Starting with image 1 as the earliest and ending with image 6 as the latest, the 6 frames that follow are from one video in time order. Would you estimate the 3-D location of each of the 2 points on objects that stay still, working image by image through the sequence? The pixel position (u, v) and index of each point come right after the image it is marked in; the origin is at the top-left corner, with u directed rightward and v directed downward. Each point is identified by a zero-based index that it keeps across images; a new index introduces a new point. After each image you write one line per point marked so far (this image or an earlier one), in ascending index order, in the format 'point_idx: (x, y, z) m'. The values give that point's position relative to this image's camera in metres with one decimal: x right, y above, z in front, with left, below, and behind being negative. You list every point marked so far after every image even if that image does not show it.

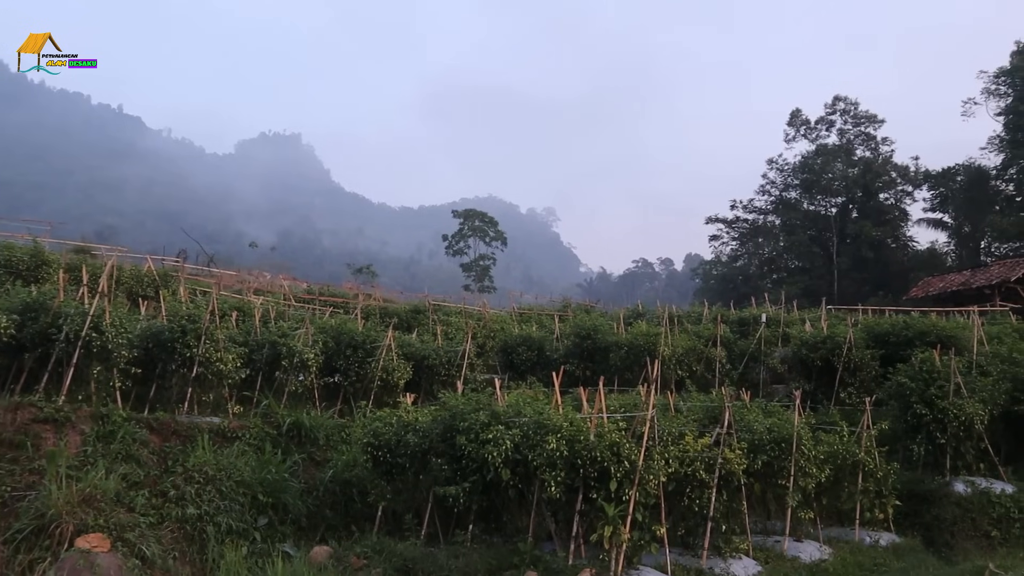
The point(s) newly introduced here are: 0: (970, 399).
0: (+5.0, -1.2, +9.8) m
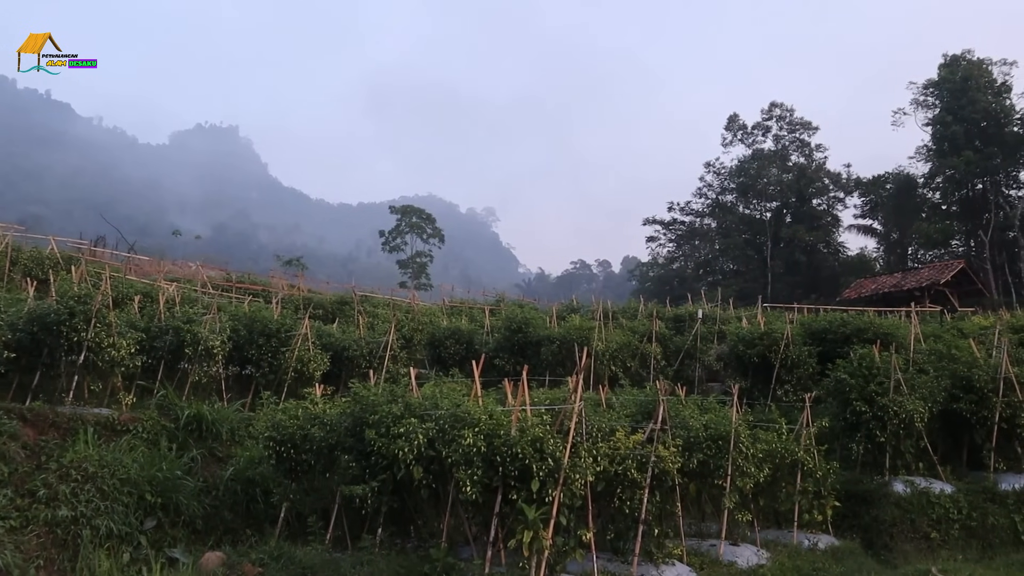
0: (+4.2, -1.1, +9.4) m
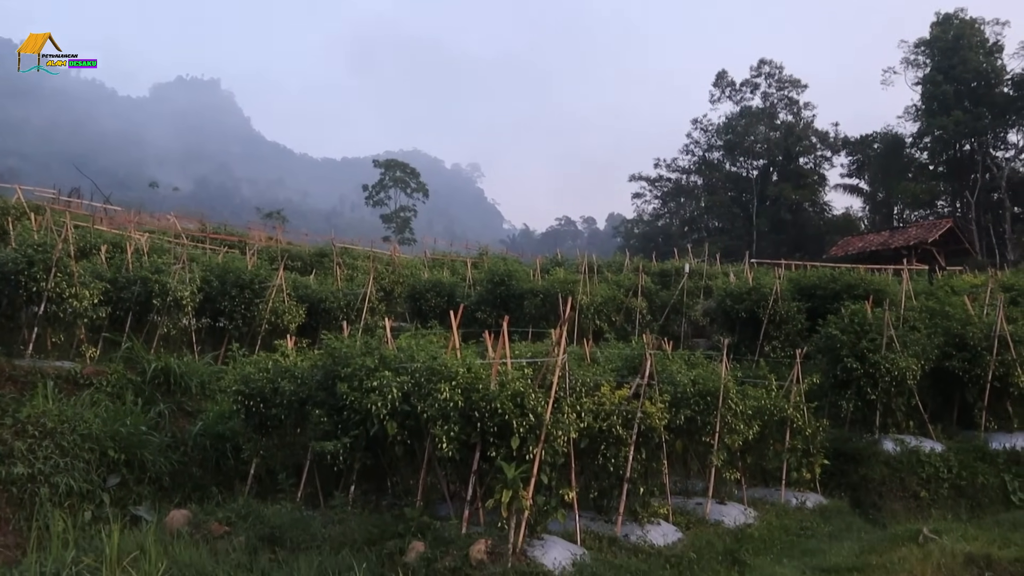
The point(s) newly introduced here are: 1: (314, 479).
0: (+4.0, -0.7, +9.2) m
1: (-1.6, -1.6, +7.3) m
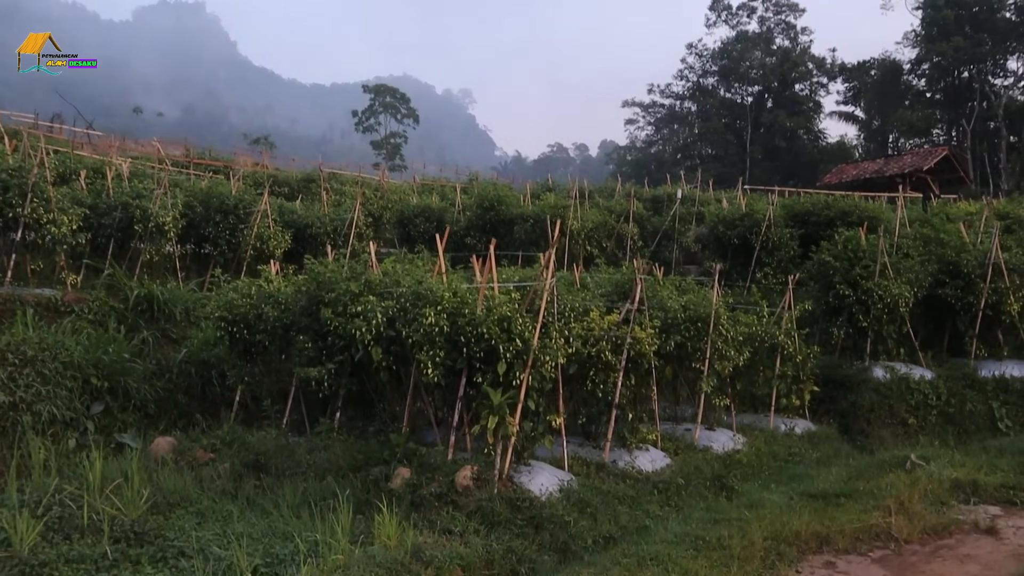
0: (+3.9, +0.1, +9.0) m
1: (-1.7, -0.9, +7.2) m
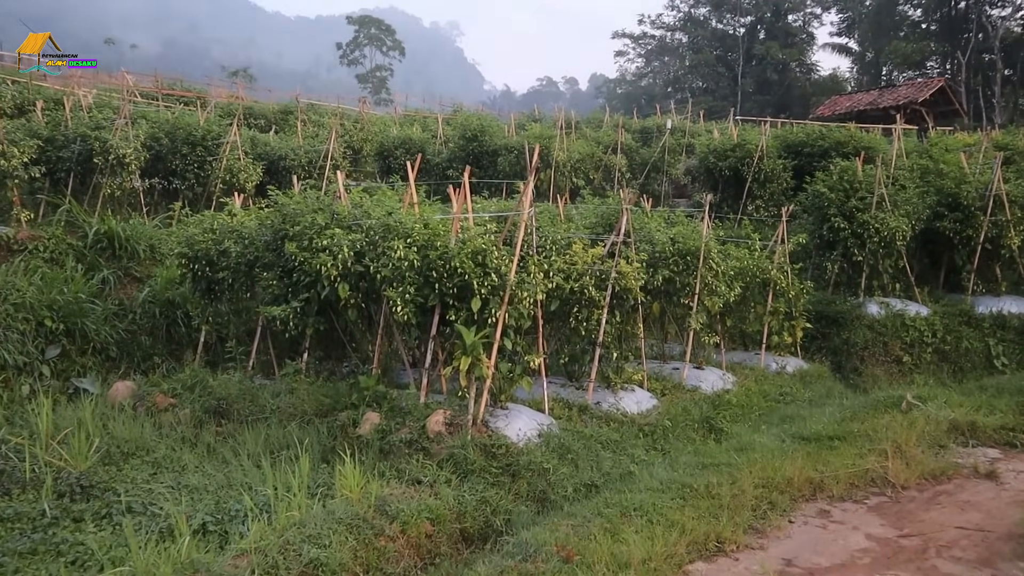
0: (+3.7, +0.7, +8.7) m
1: (-1.9, -0.4, +6.8) m
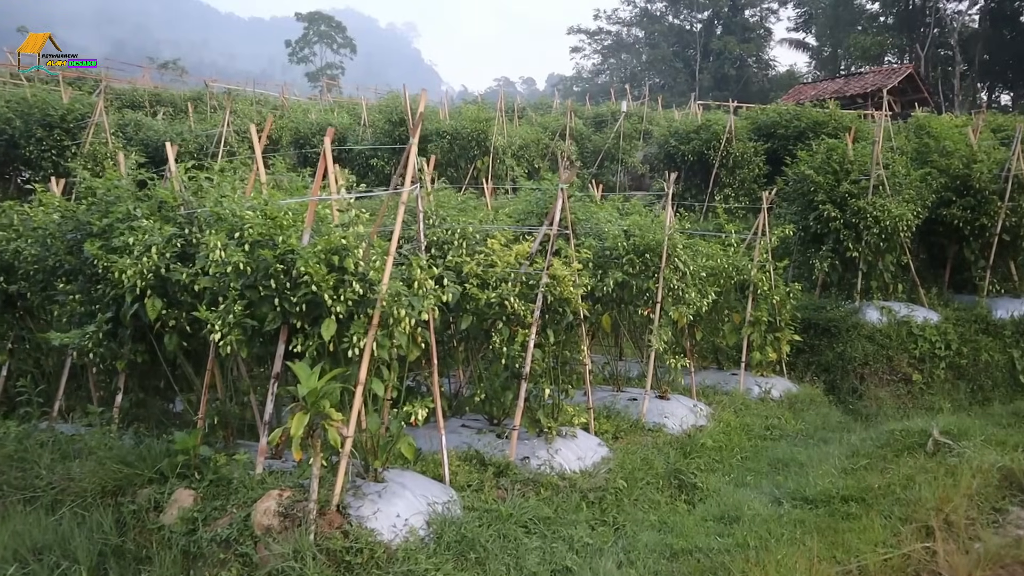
0: (+3.0, +0.7, +7.1) m
1: (-2.4, -0.5, +5.1) m
